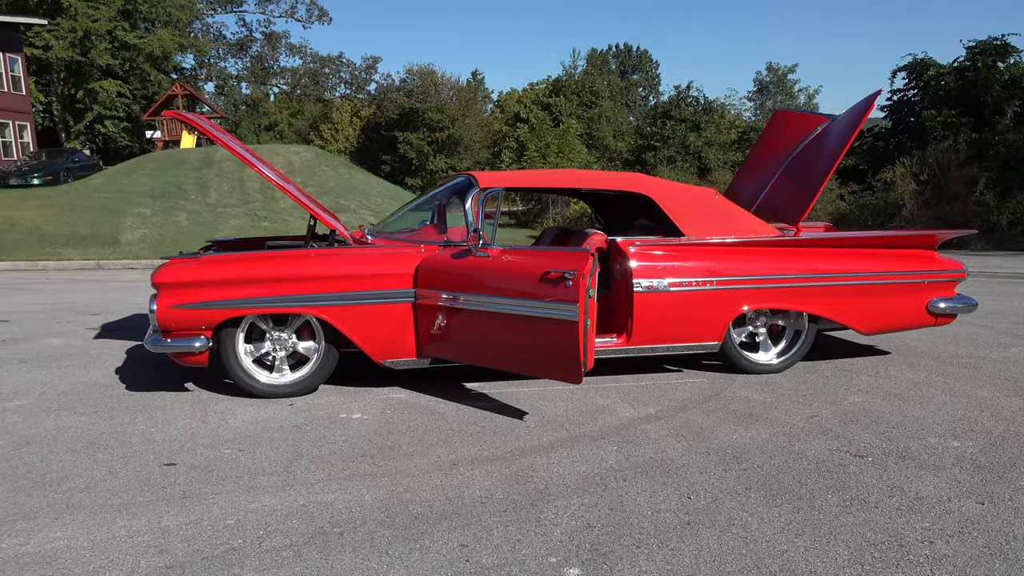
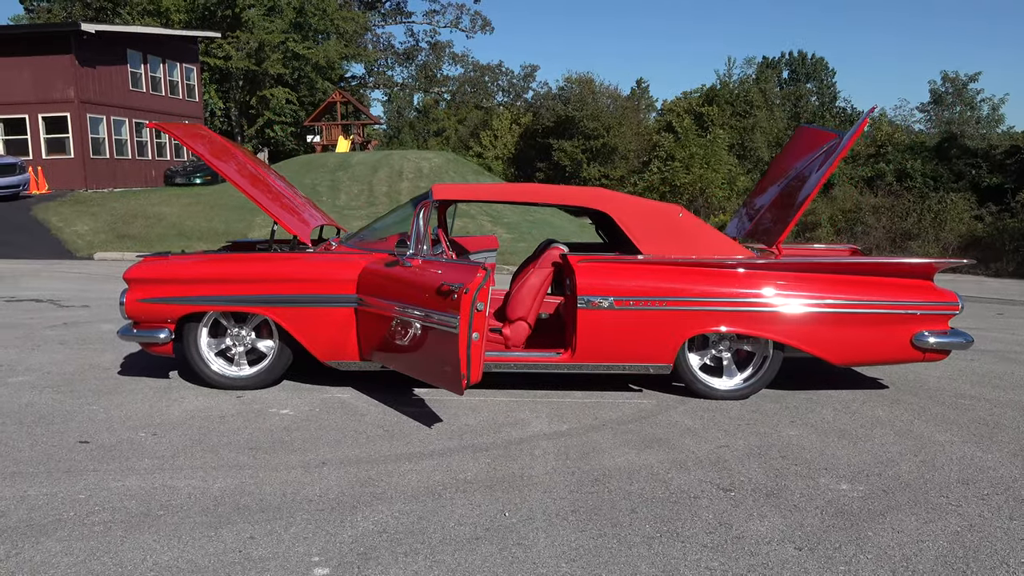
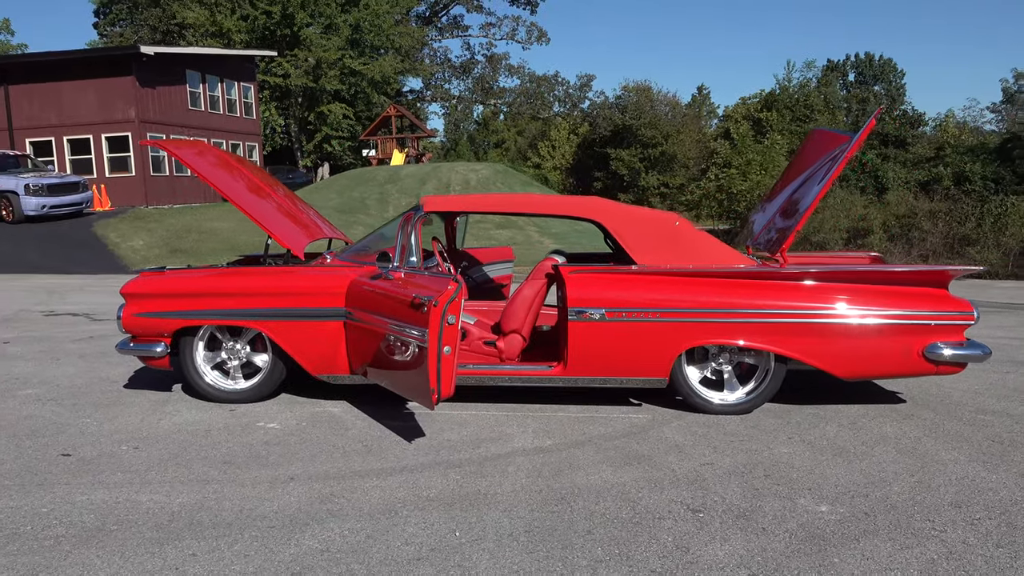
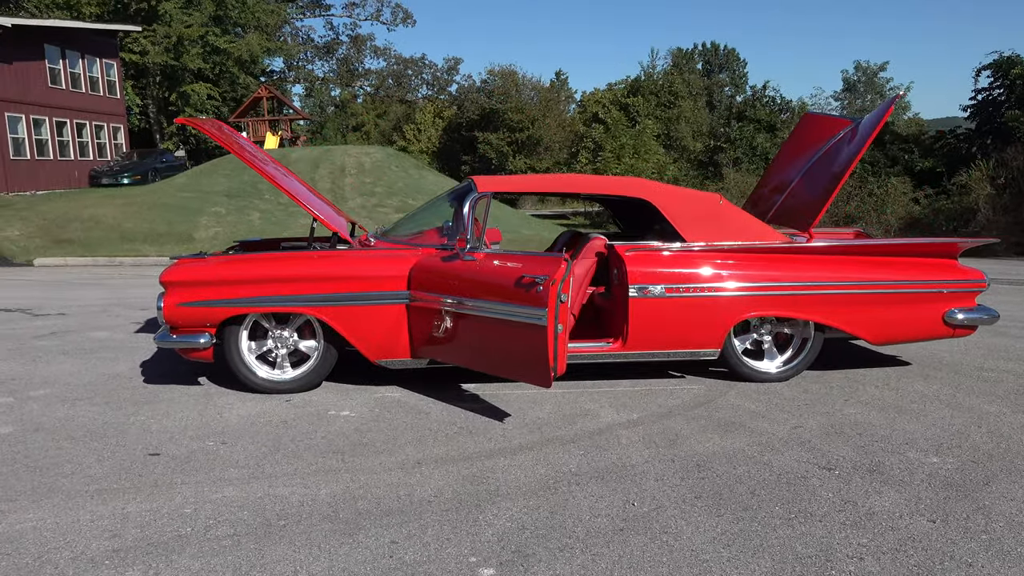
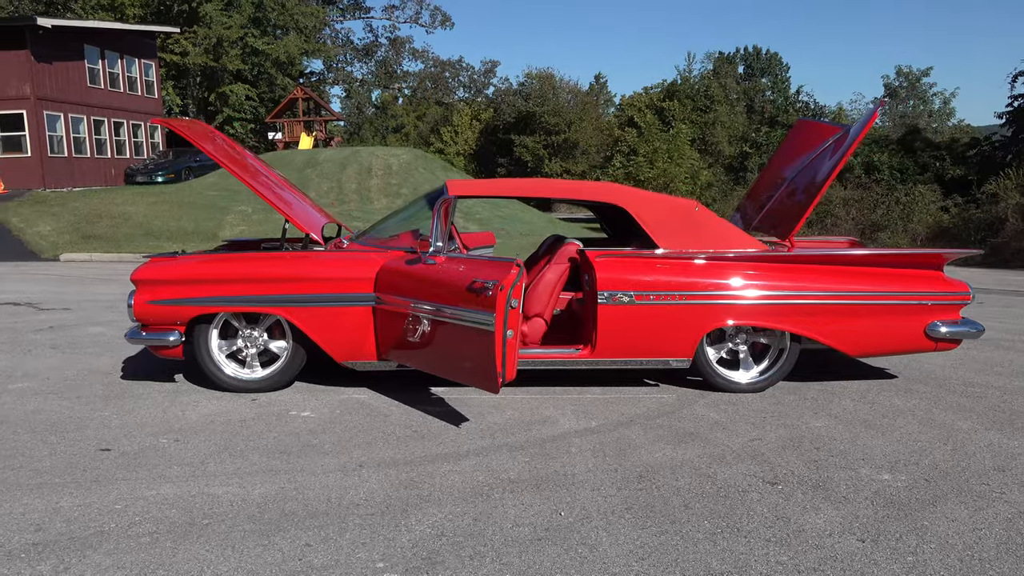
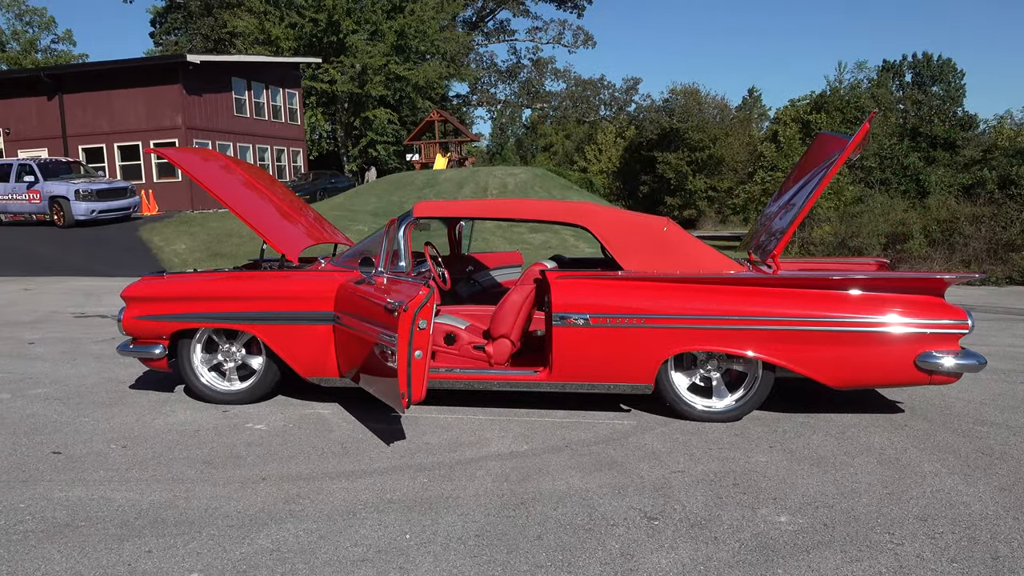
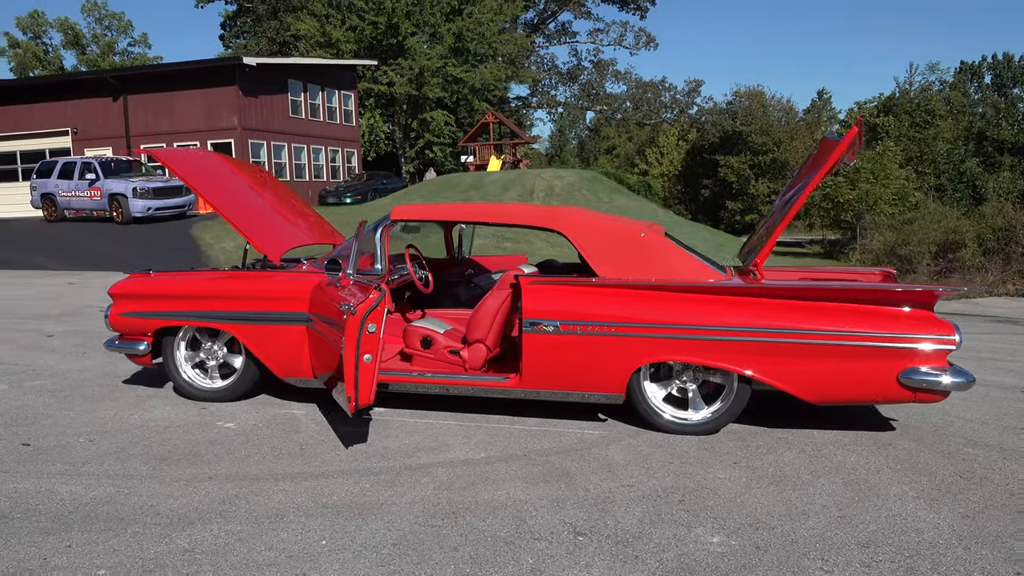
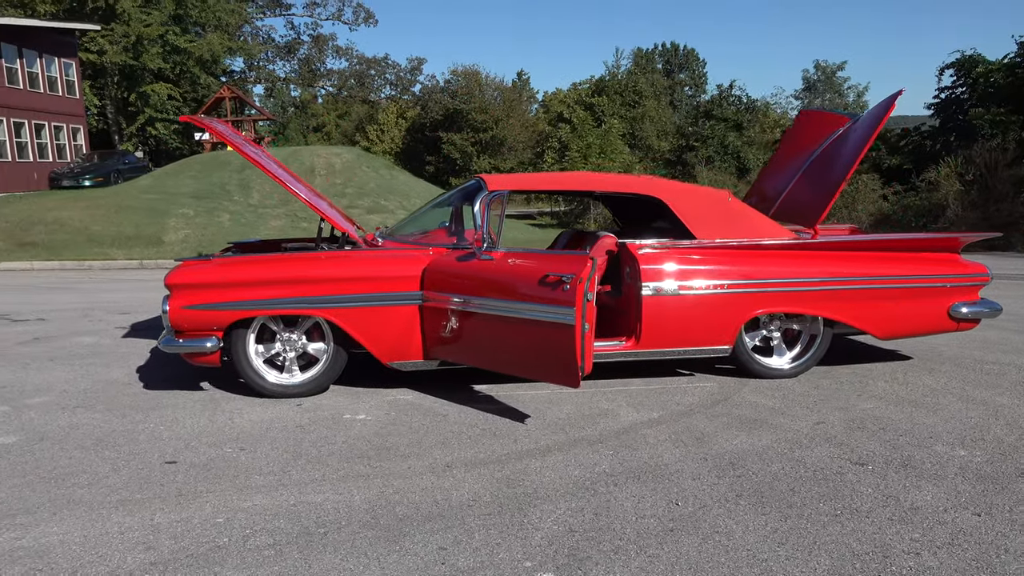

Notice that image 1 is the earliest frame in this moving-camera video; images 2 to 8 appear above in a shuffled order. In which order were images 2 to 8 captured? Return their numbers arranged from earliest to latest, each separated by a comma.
8, 4, 5, 2, 3, 6, 7
